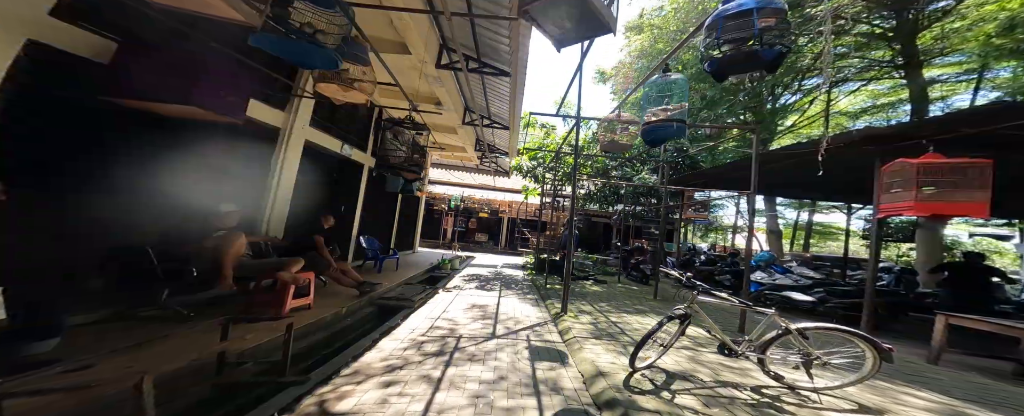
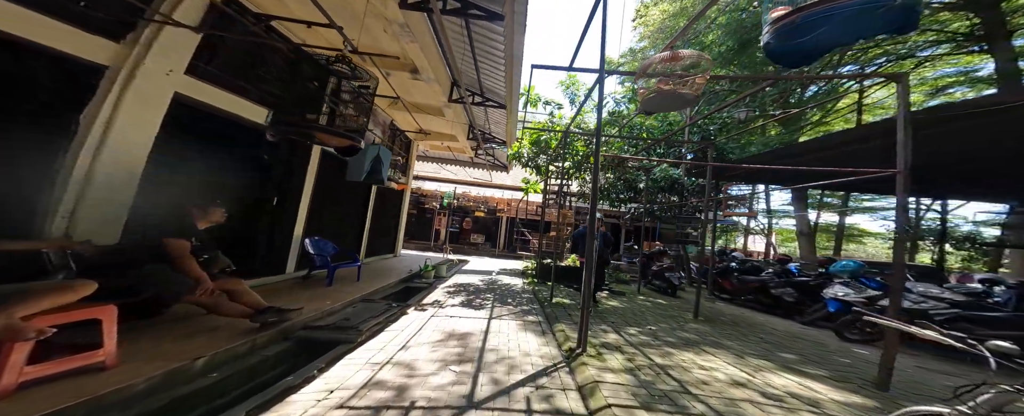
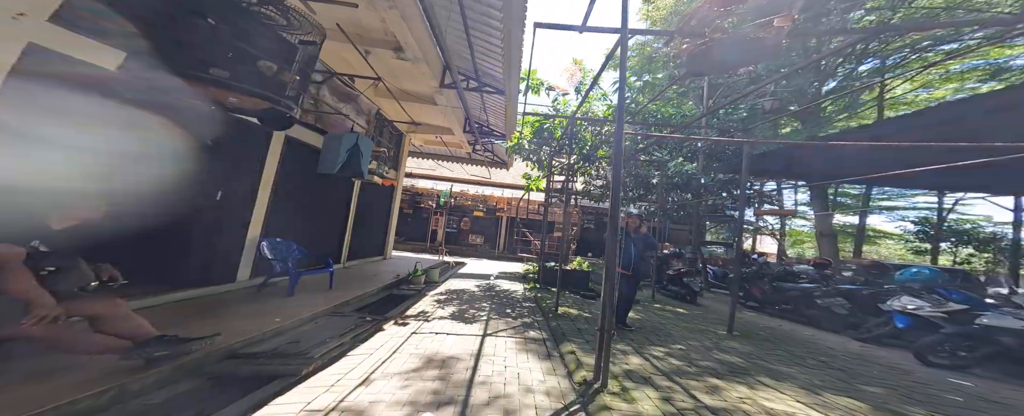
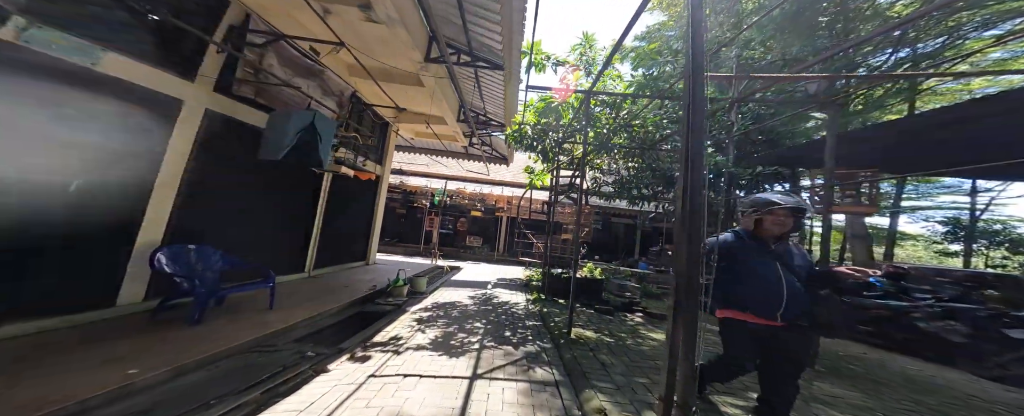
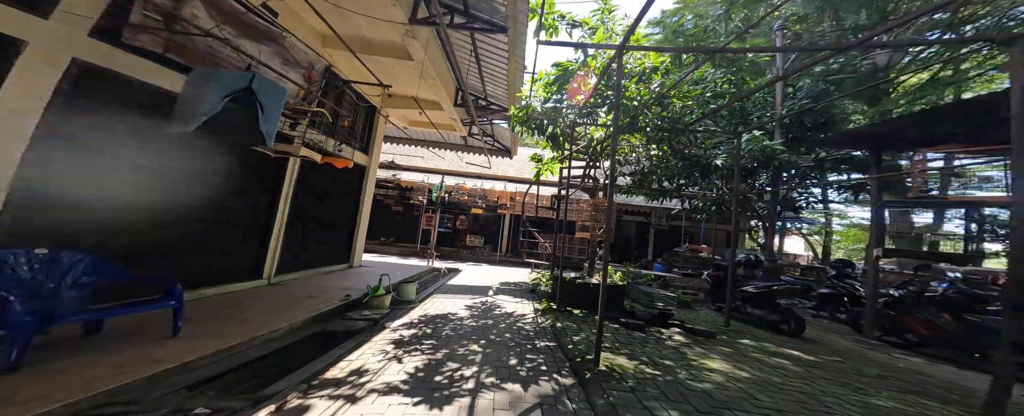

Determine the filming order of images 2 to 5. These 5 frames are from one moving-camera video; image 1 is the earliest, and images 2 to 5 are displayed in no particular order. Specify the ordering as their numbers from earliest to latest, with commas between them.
2, 3, 4, 5
